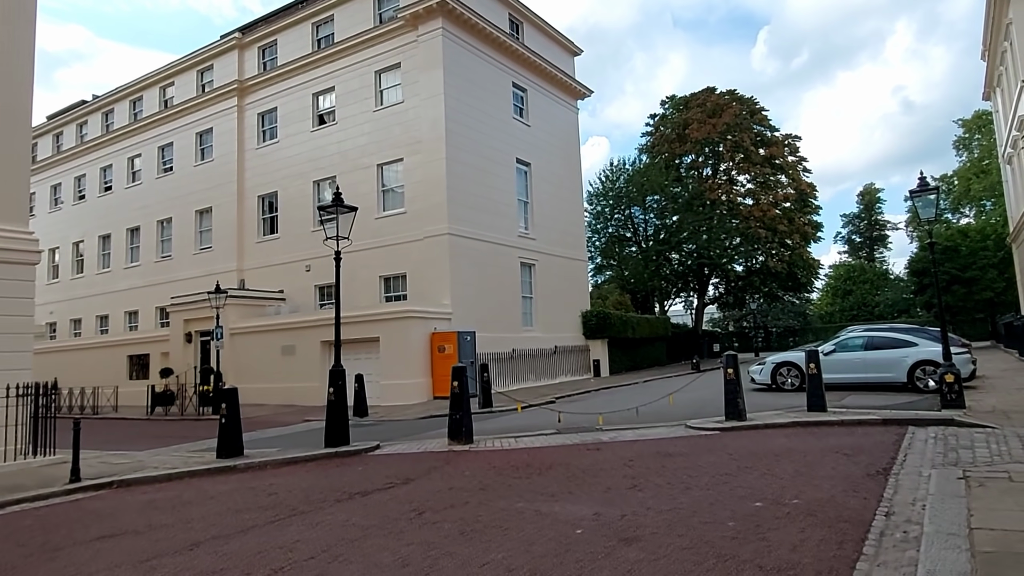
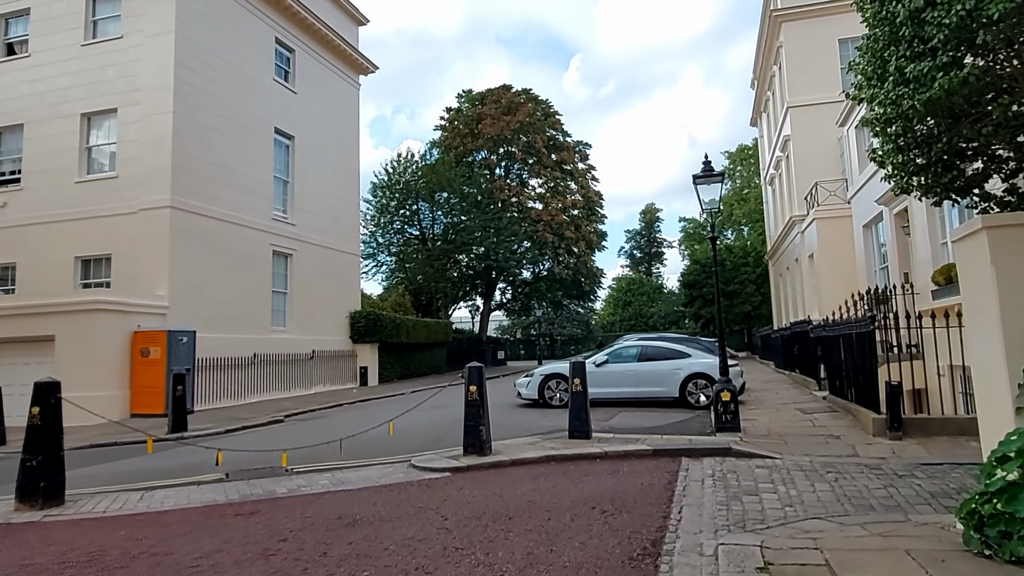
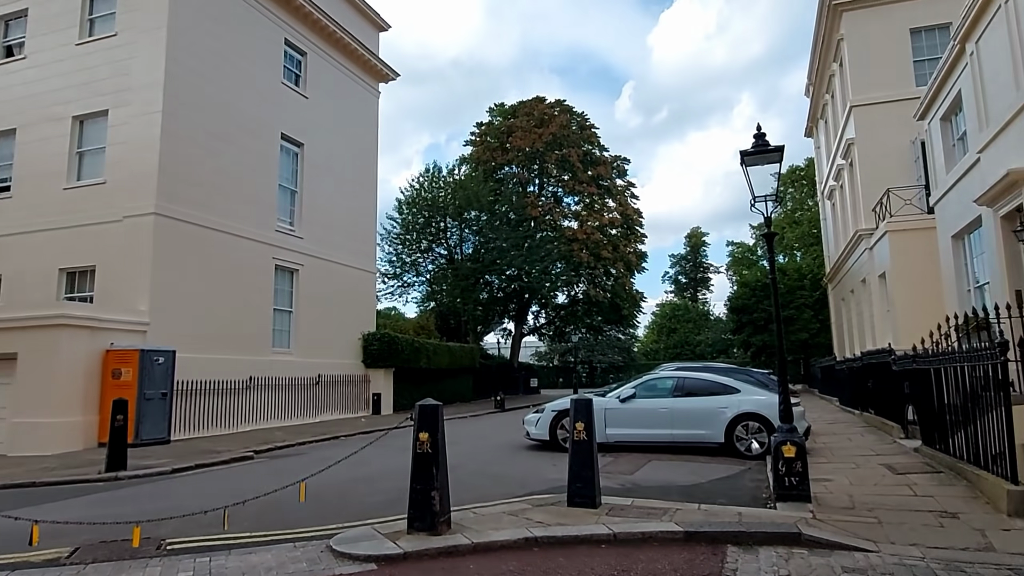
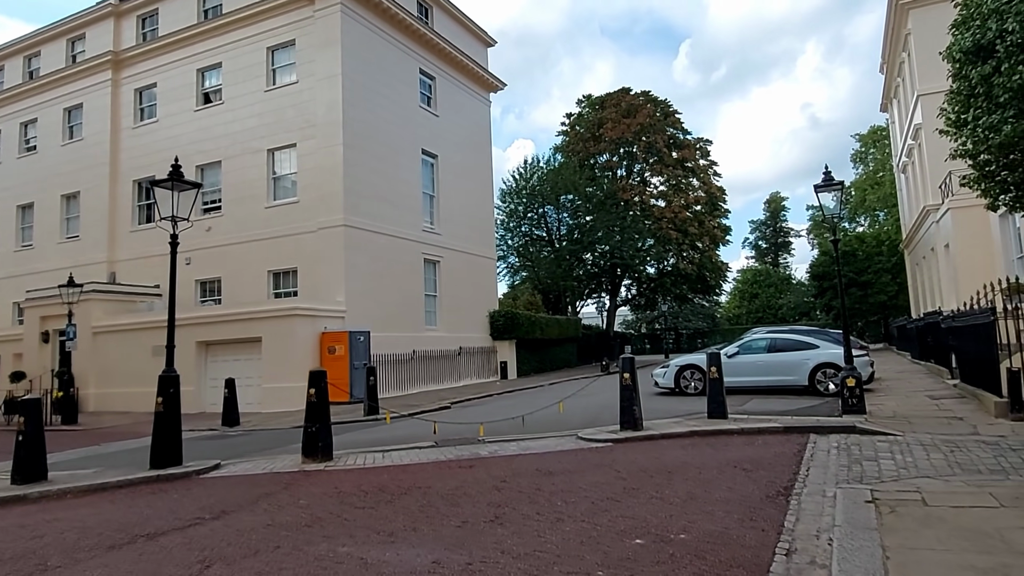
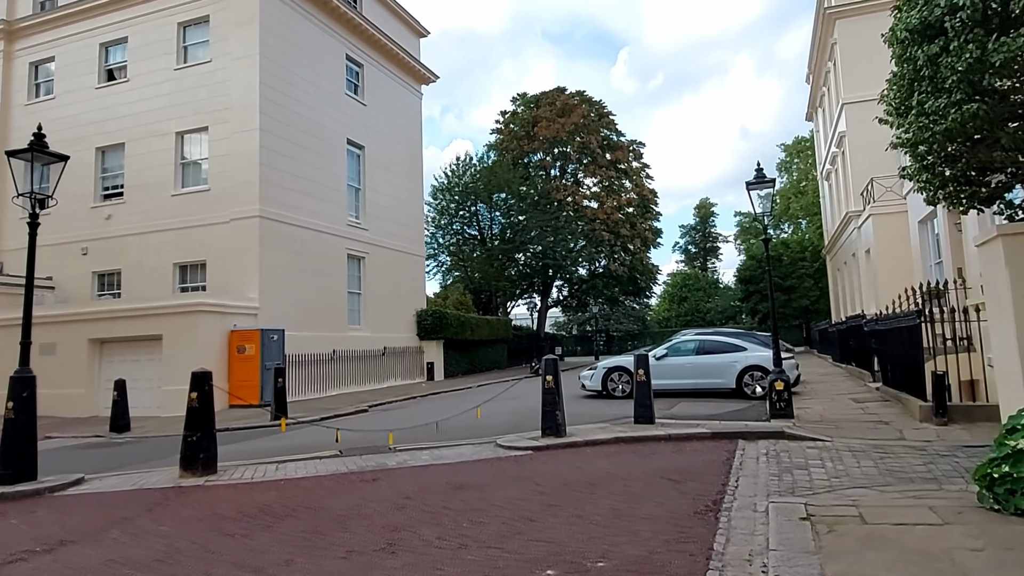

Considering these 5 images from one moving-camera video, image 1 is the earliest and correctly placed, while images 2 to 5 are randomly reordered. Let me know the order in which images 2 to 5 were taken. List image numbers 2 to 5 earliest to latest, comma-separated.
4, 5, 2, 3
